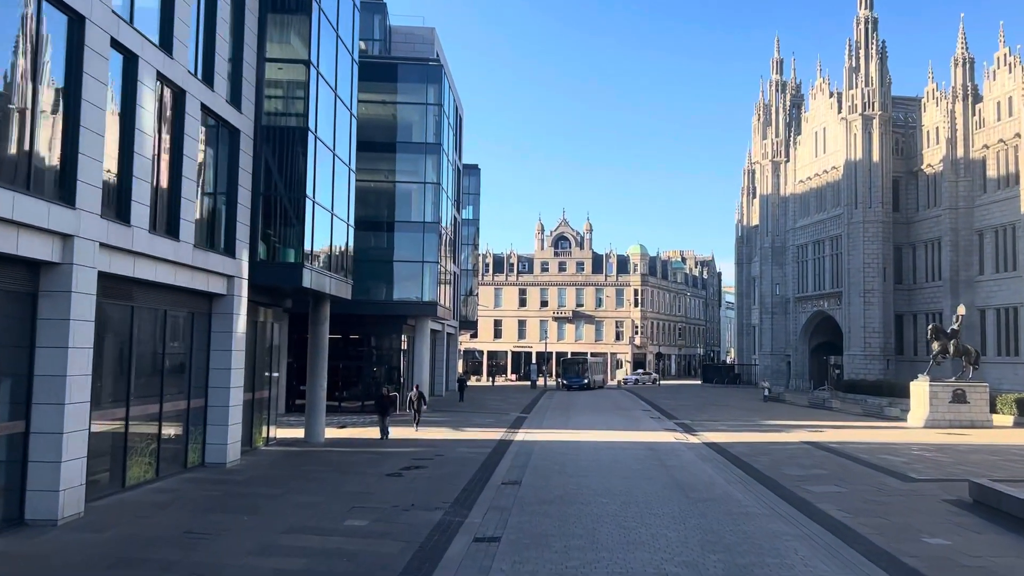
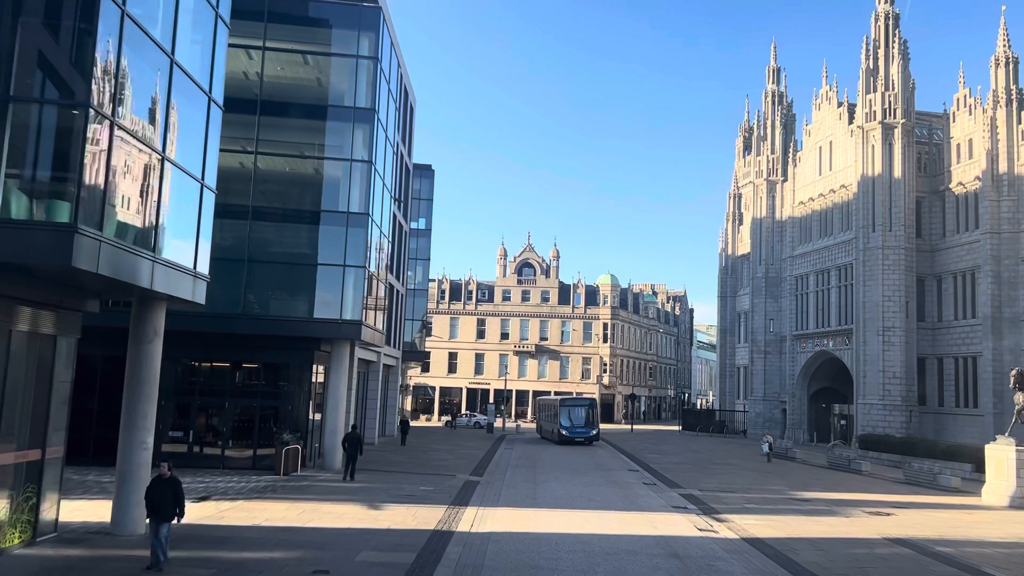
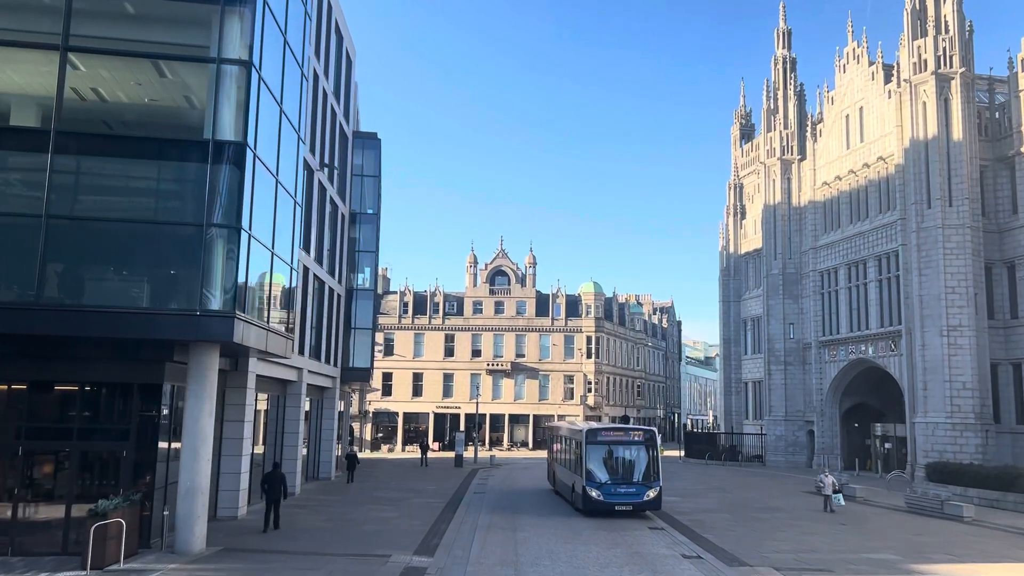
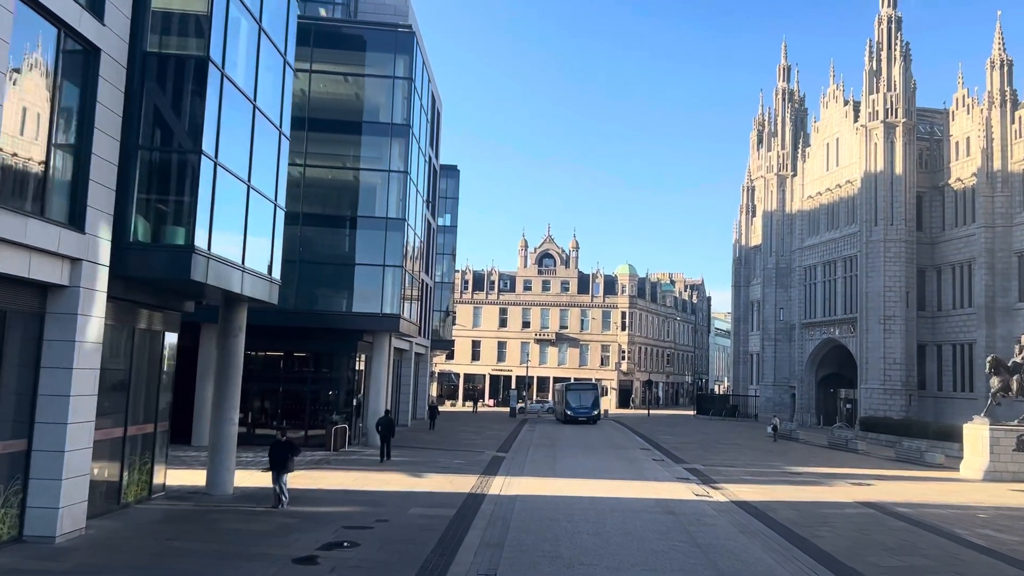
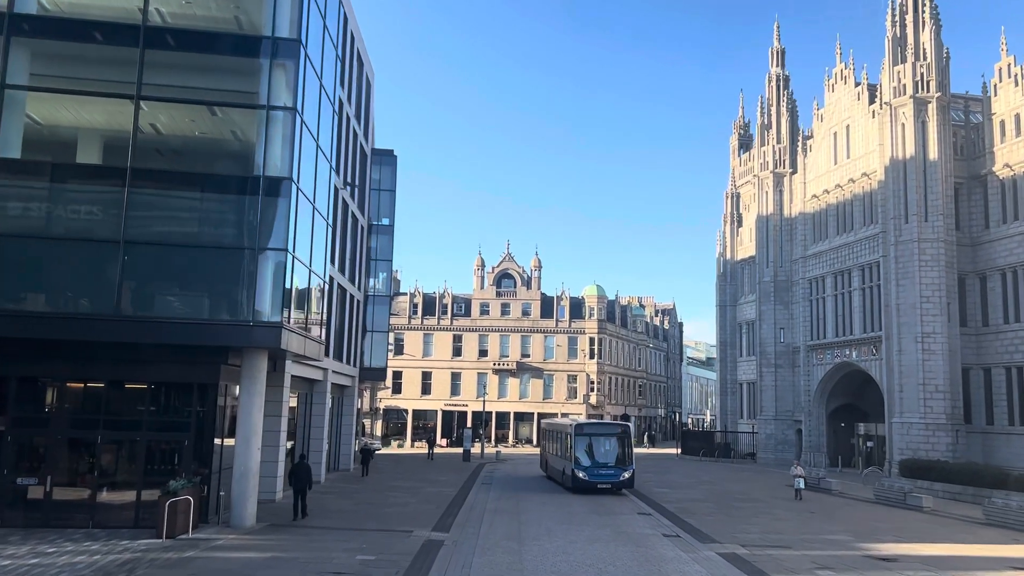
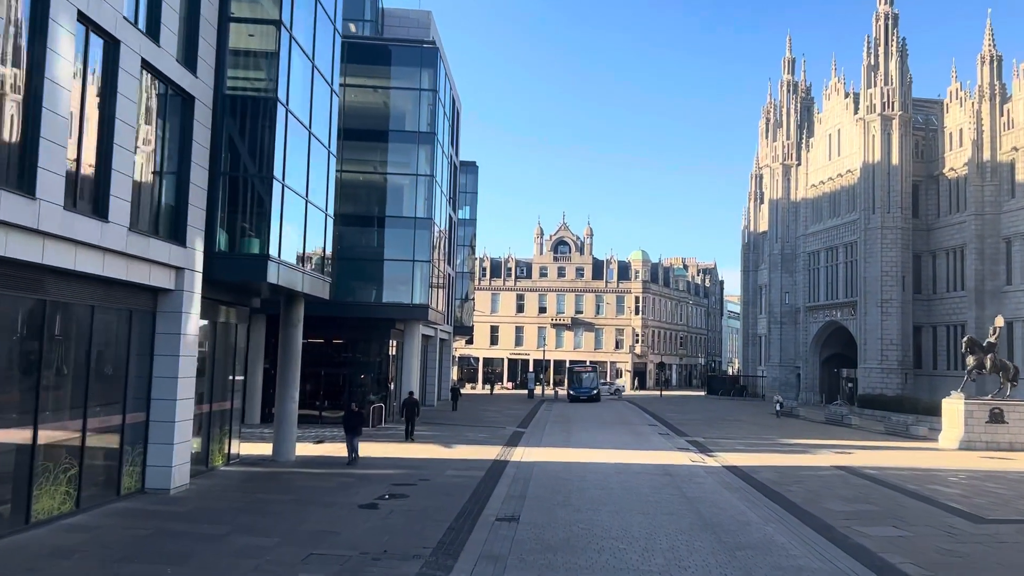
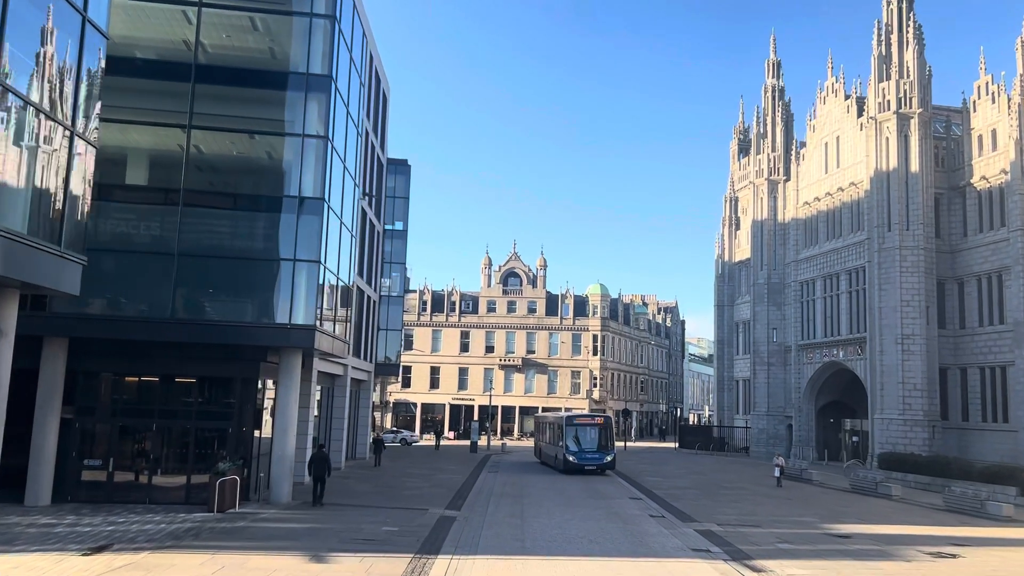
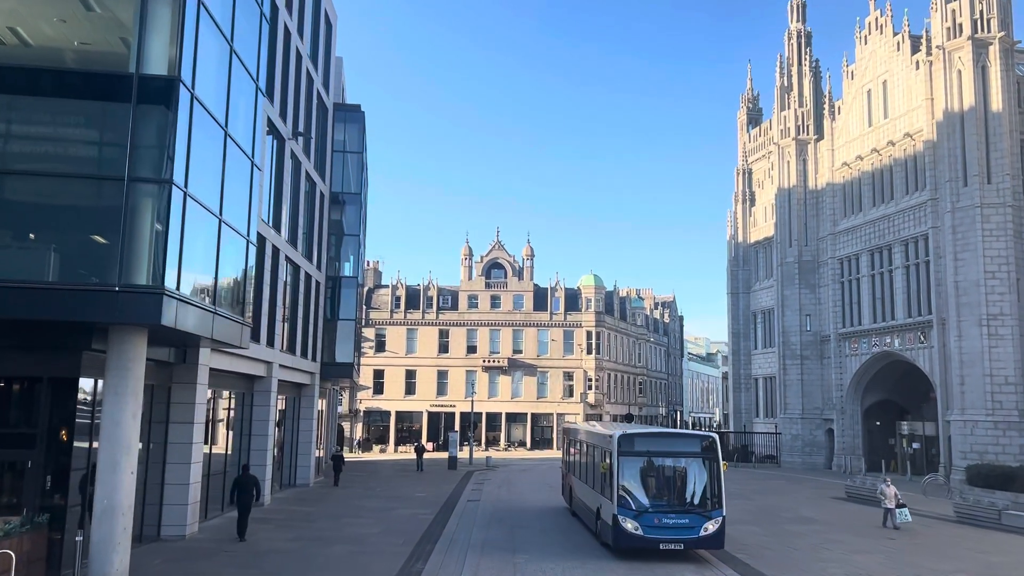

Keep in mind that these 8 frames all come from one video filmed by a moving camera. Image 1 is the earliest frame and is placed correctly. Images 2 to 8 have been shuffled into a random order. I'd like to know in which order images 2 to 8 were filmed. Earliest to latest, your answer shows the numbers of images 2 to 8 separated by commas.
6, 4, 2, 7, 5, 3, 8
